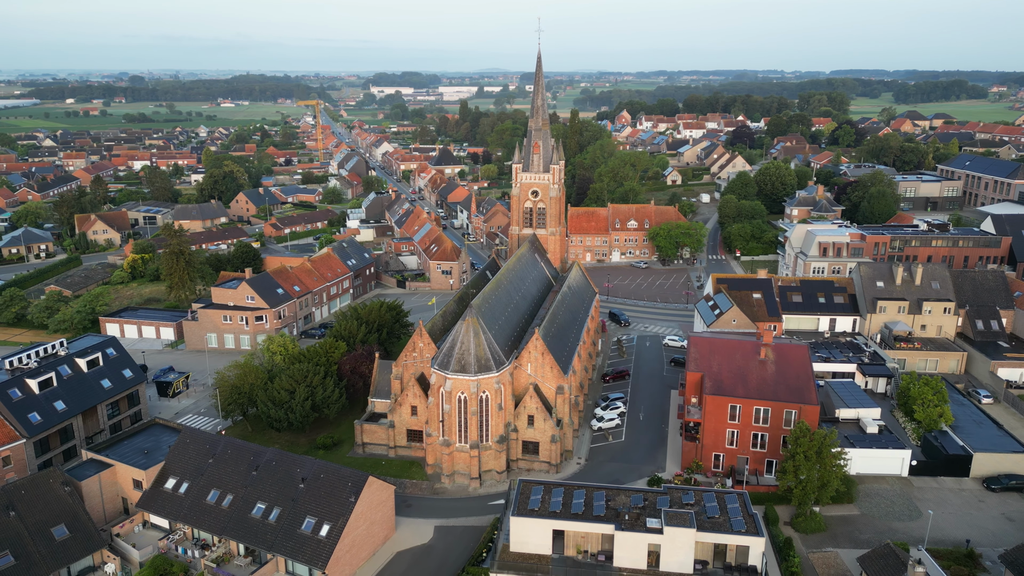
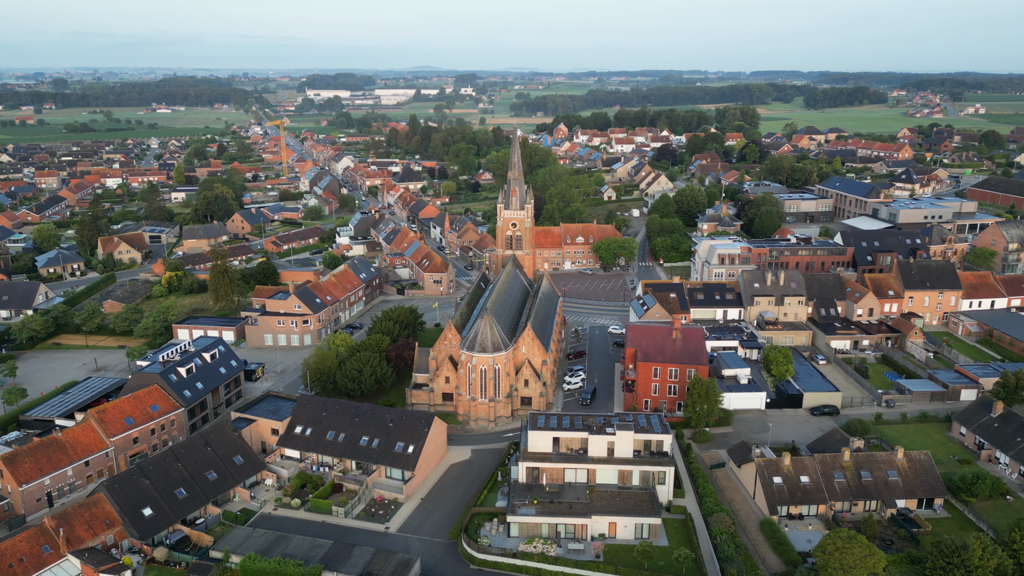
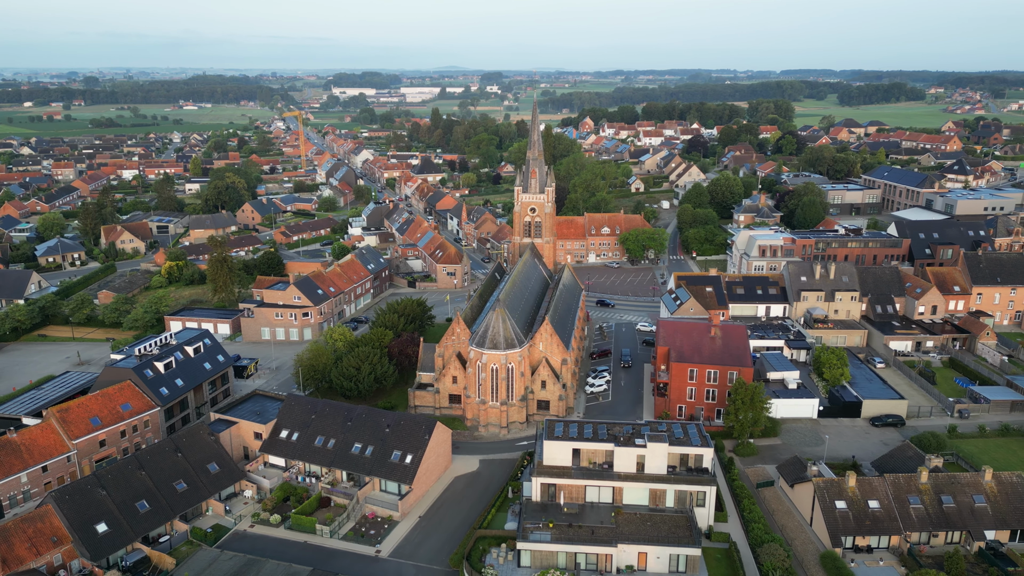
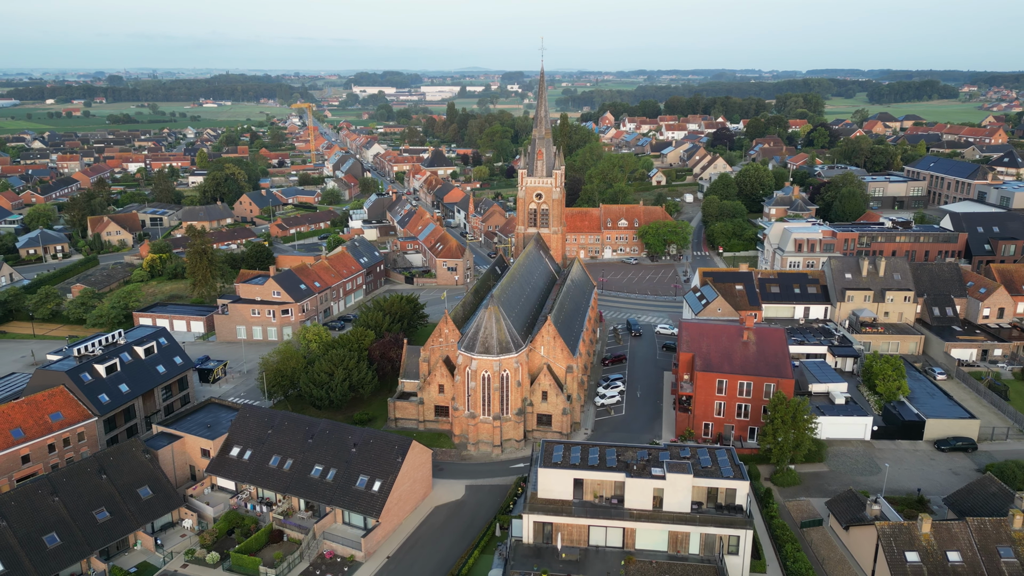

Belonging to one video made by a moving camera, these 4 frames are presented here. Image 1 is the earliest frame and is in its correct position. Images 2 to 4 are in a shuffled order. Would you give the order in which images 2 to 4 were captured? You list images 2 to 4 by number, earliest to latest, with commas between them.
4, 3, 2
